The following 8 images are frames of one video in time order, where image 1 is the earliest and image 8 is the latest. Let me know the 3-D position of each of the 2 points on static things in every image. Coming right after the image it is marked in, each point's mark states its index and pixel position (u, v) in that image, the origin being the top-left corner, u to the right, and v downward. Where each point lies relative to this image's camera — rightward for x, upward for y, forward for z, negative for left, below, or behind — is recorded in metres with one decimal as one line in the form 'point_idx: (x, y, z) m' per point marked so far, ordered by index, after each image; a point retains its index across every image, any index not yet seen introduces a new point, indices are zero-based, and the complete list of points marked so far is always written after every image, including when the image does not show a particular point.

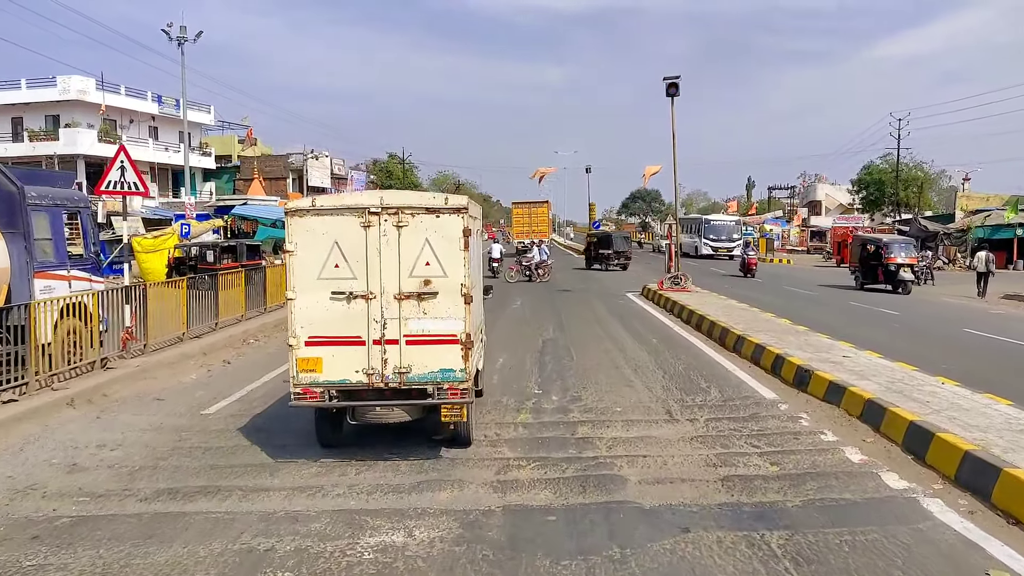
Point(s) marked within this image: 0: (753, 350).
0: (+4.2, -1.1, +10.3) m
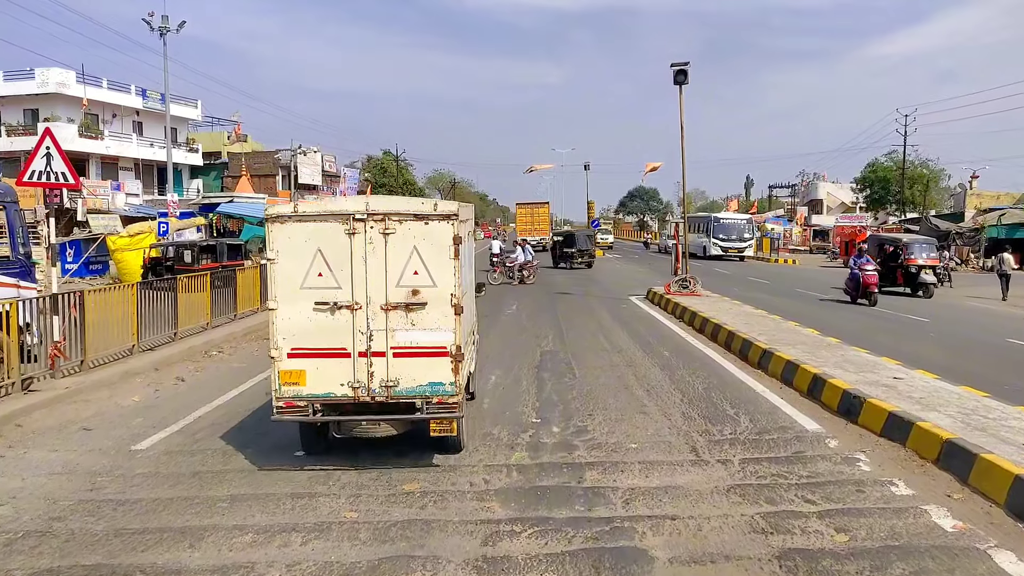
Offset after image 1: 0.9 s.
0: (+4.1, -1.2, +9.0) m
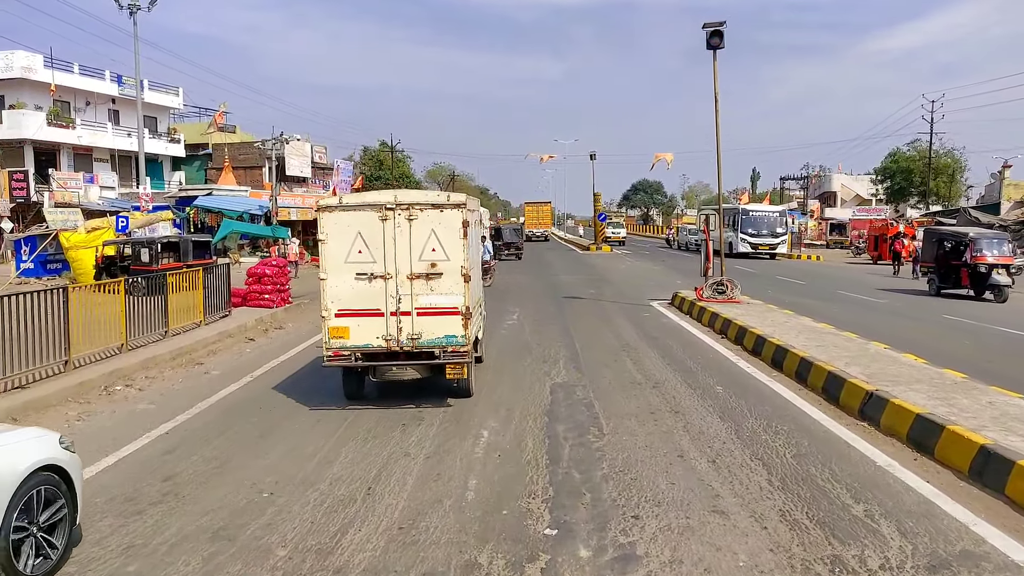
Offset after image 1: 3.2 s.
0: (+4.1, -1.5, +6.1) m
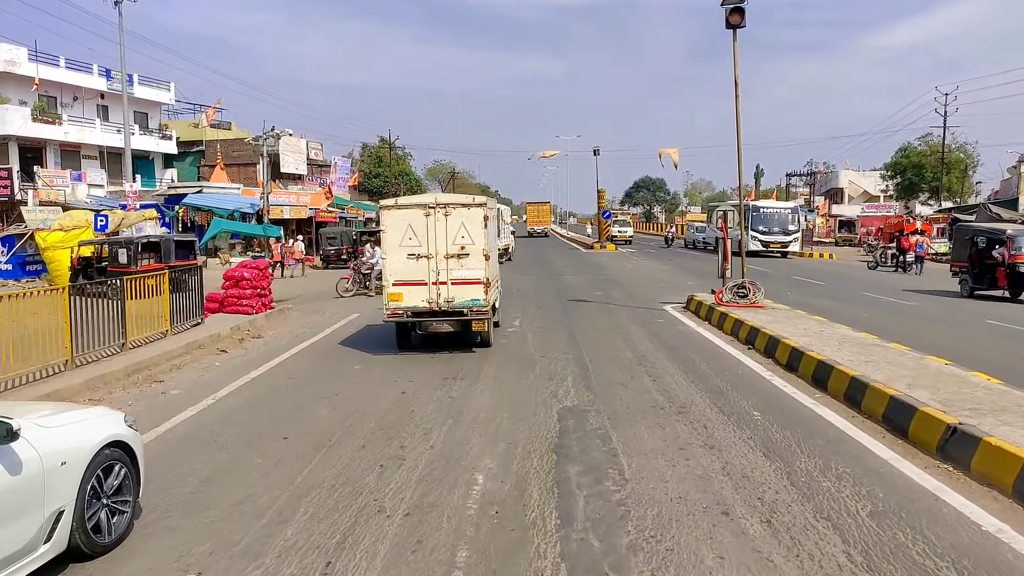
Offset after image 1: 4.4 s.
0: (+4.1, -1.6, +4.8) m
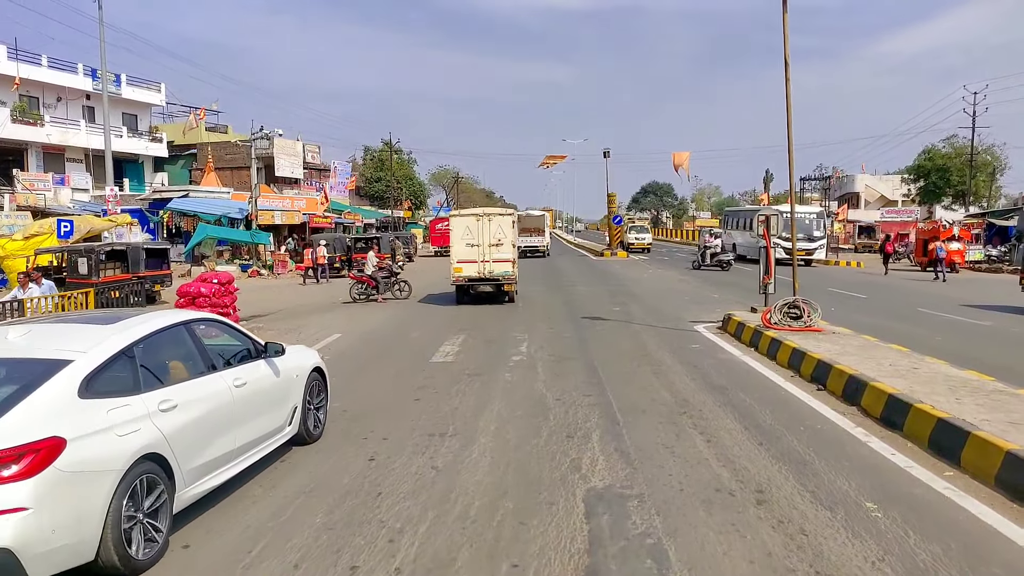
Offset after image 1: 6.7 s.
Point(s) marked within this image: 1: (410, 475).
0: (+4.2, -1.8, +2.6) m
1: (-1.0, -1.8, +5.8) m
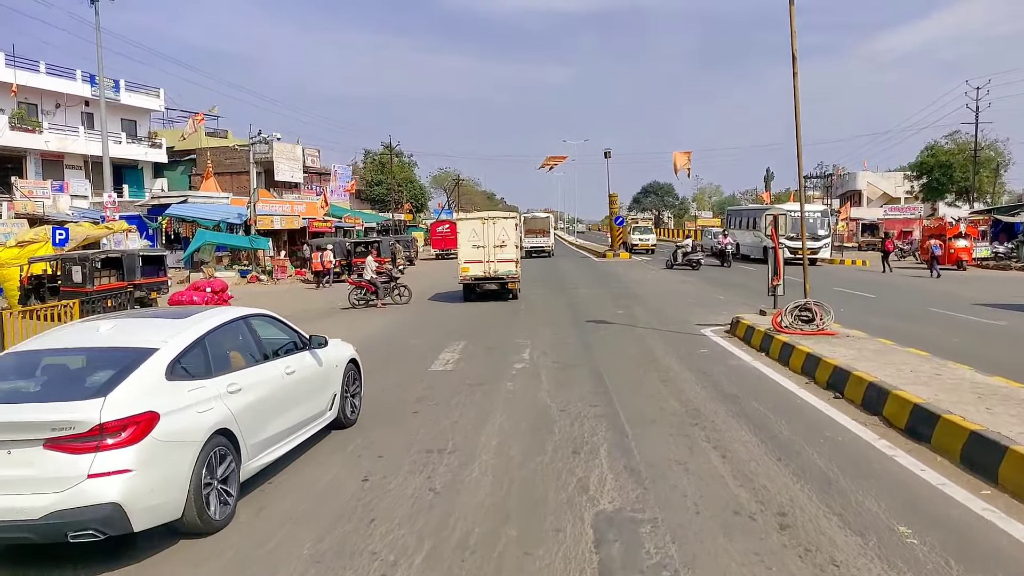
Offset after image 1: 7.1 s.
0: (+4.2, -1.9, +2.2) m
1: (-1.0, -1.9, +5.5) m
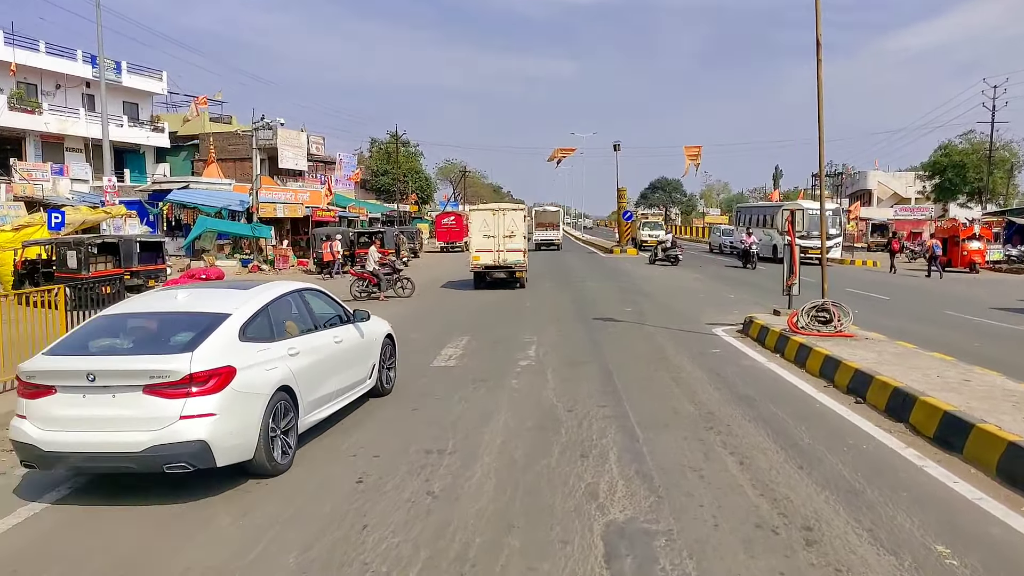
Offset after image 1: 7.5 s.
0: (+4.2, -1.9, +1.8) m
1: (-0.9, -1.8, +5.1) m
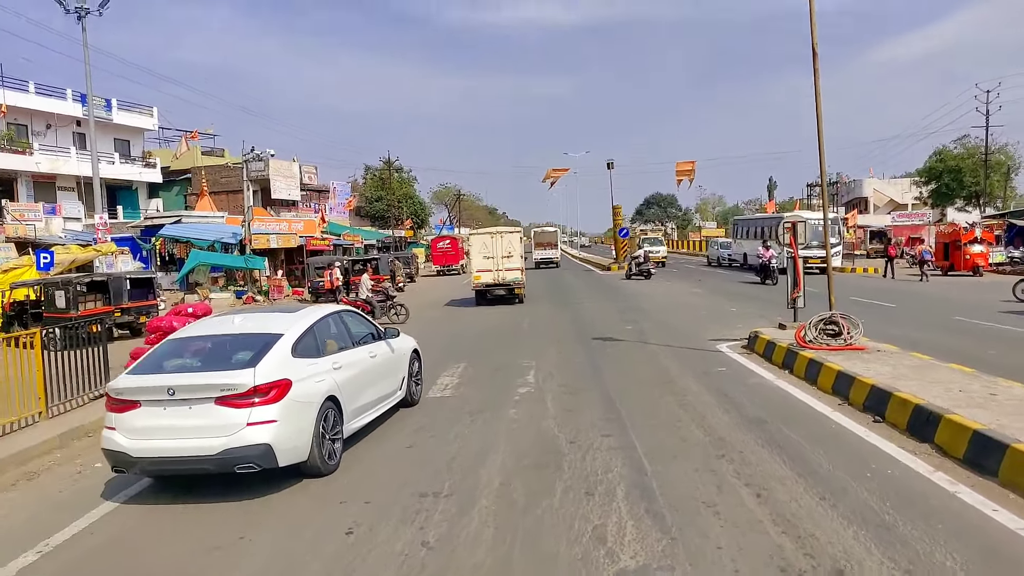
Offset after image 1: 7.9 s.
0: (+4.2, -1.9, +1.4) m
1: (-0.9, -2.1, +4.7) m
